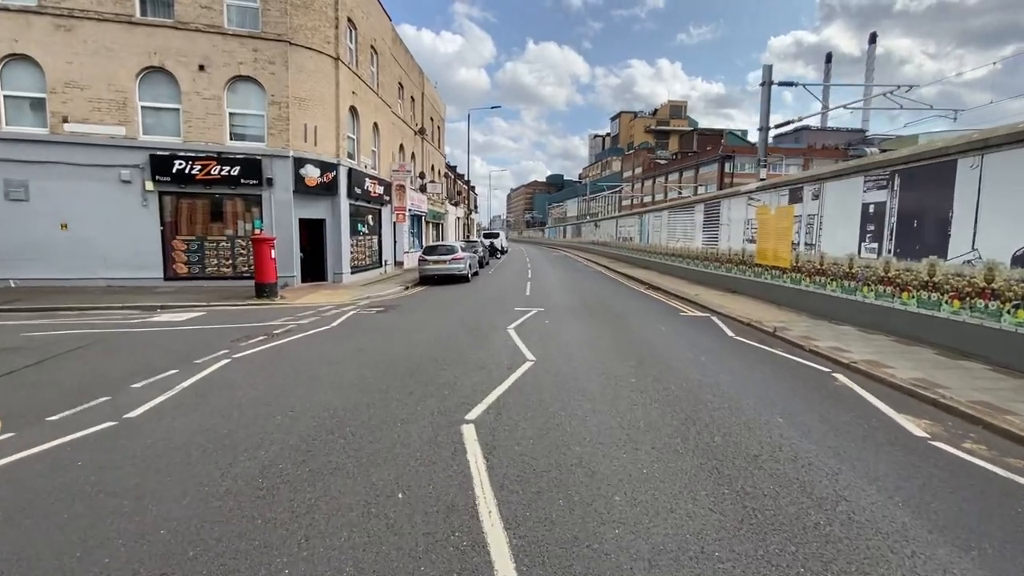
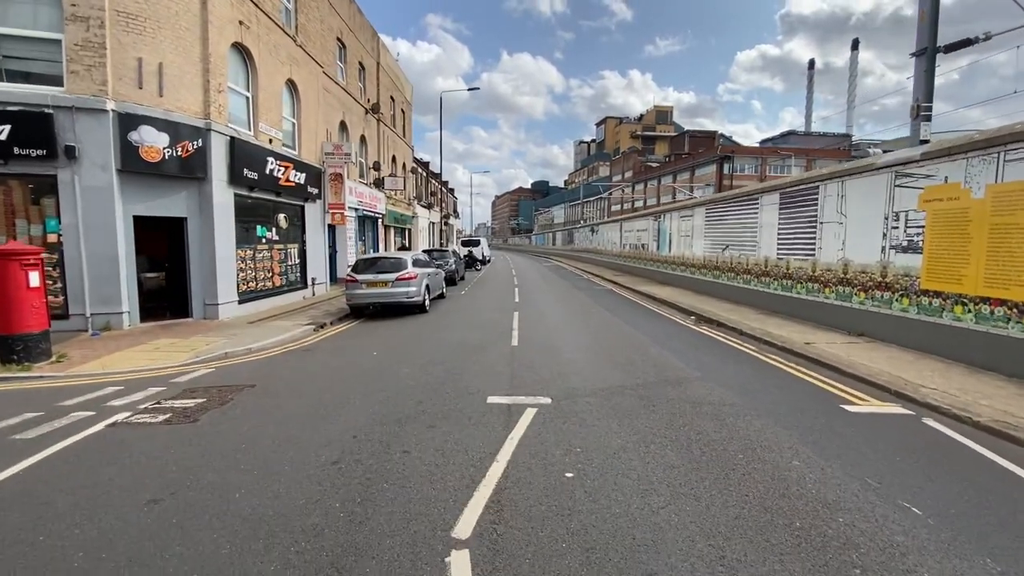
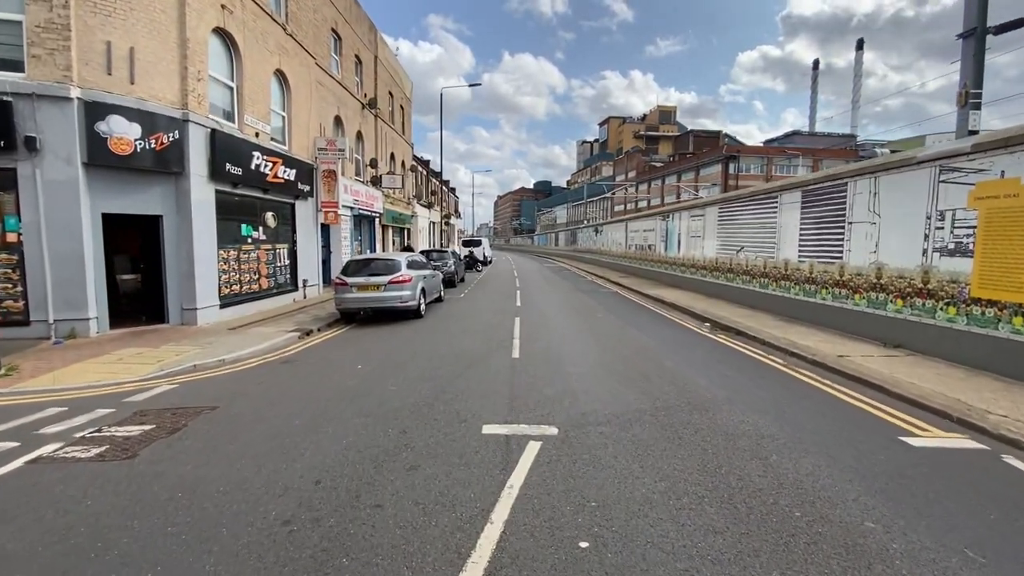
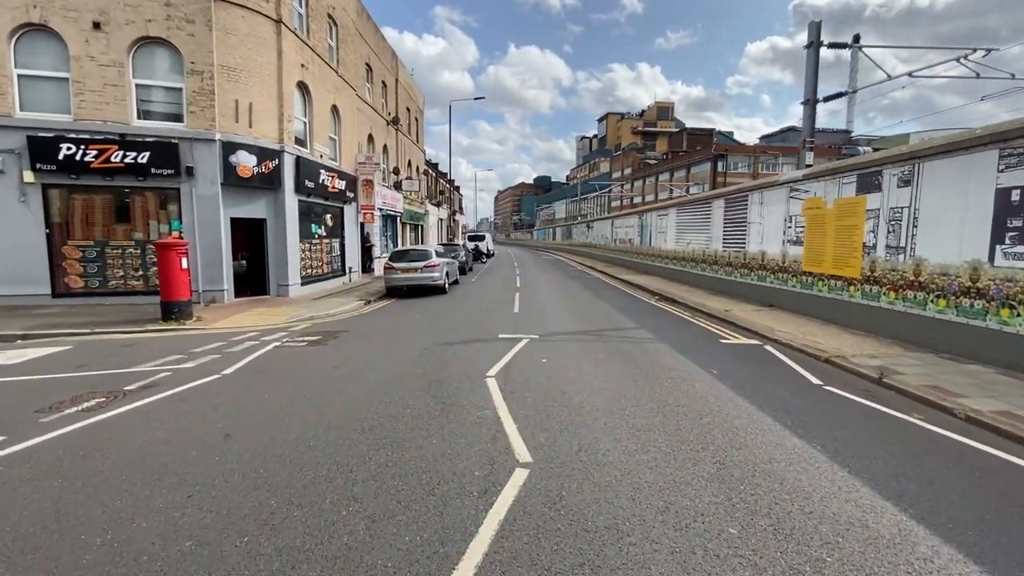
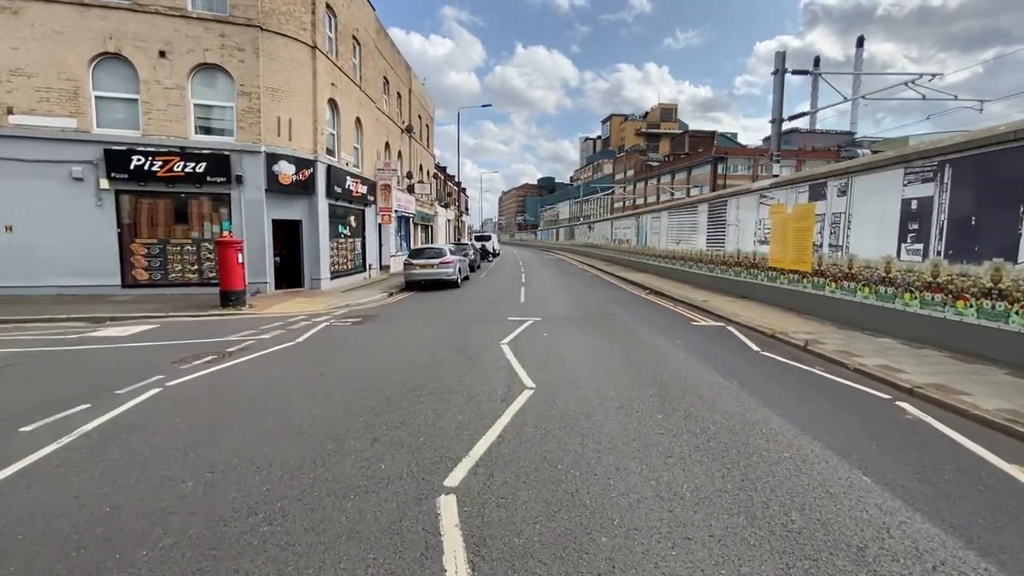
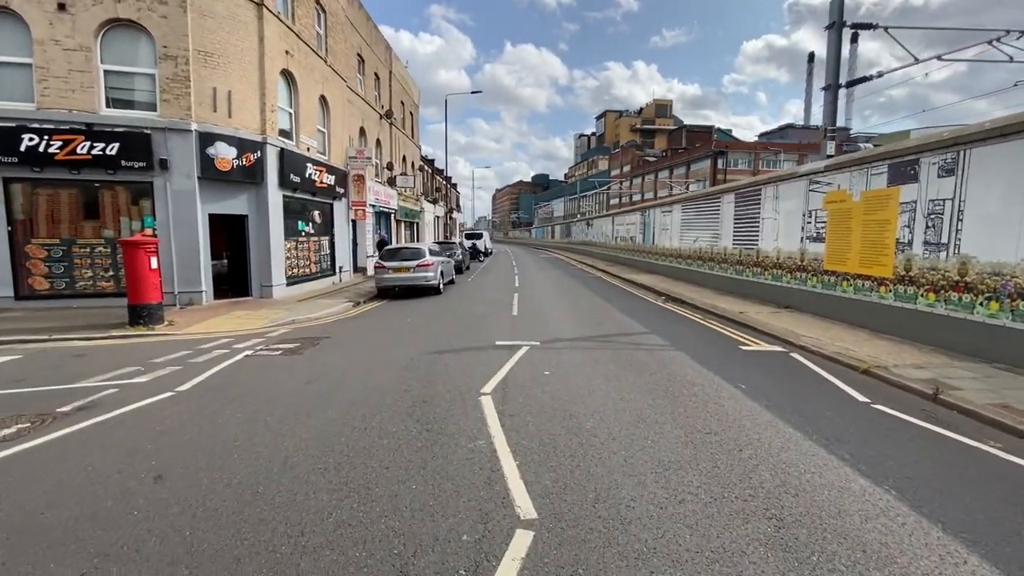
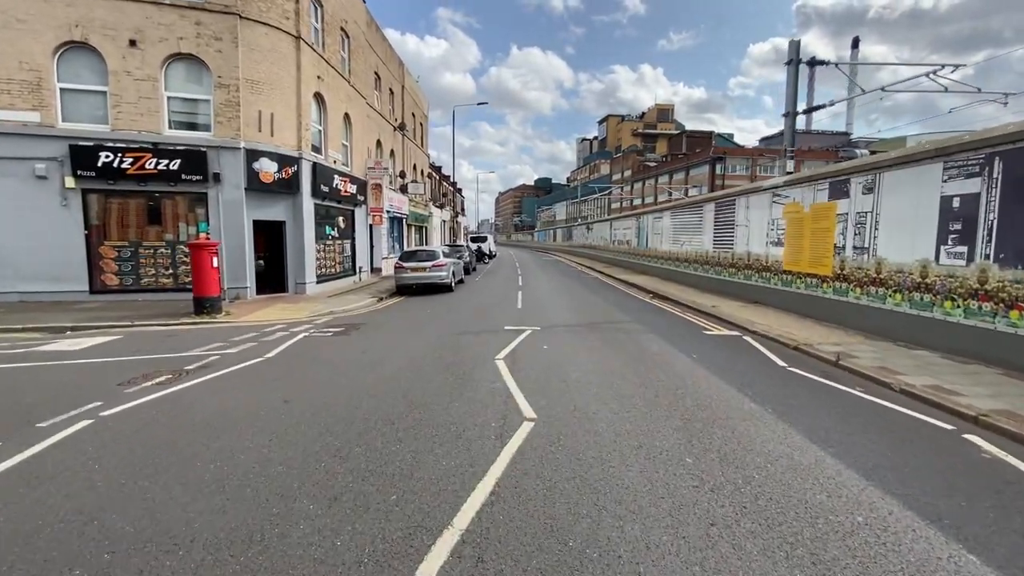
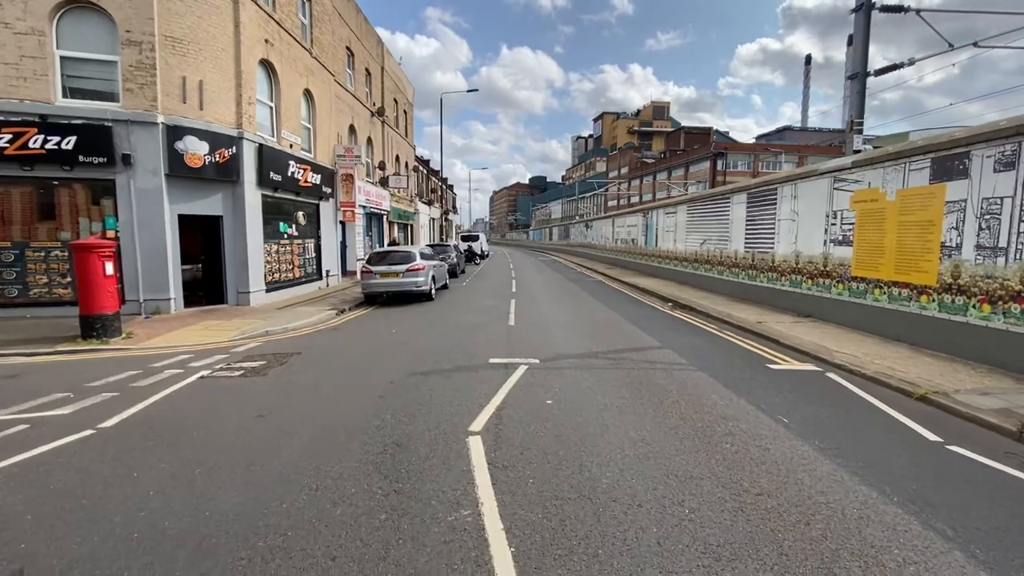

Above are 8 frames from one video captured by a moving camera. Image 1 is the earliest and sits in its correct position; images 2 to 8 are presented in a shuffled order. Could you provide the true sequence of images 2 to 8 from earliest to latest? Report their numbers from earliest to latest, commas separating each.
5, 7, 4, 6, 8, 2, 3
